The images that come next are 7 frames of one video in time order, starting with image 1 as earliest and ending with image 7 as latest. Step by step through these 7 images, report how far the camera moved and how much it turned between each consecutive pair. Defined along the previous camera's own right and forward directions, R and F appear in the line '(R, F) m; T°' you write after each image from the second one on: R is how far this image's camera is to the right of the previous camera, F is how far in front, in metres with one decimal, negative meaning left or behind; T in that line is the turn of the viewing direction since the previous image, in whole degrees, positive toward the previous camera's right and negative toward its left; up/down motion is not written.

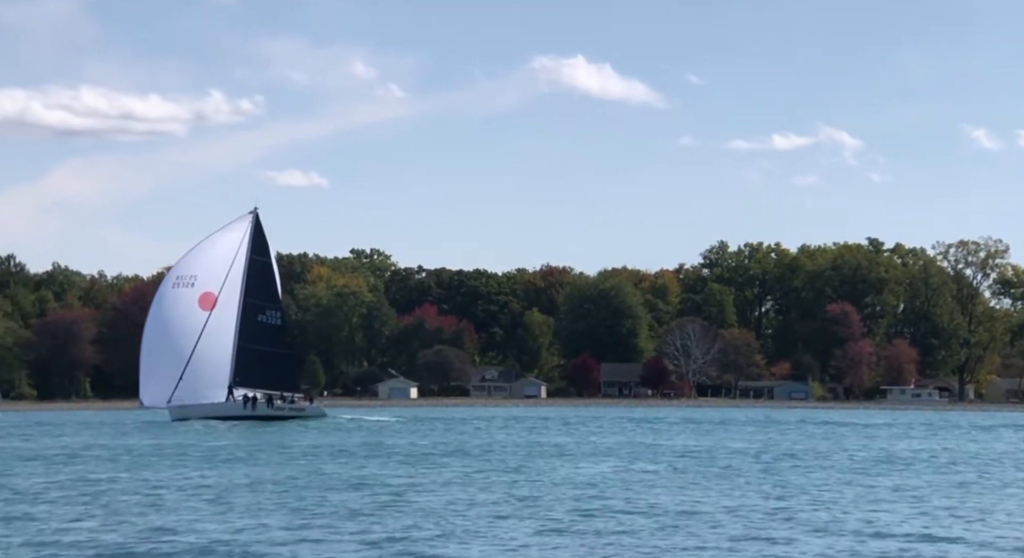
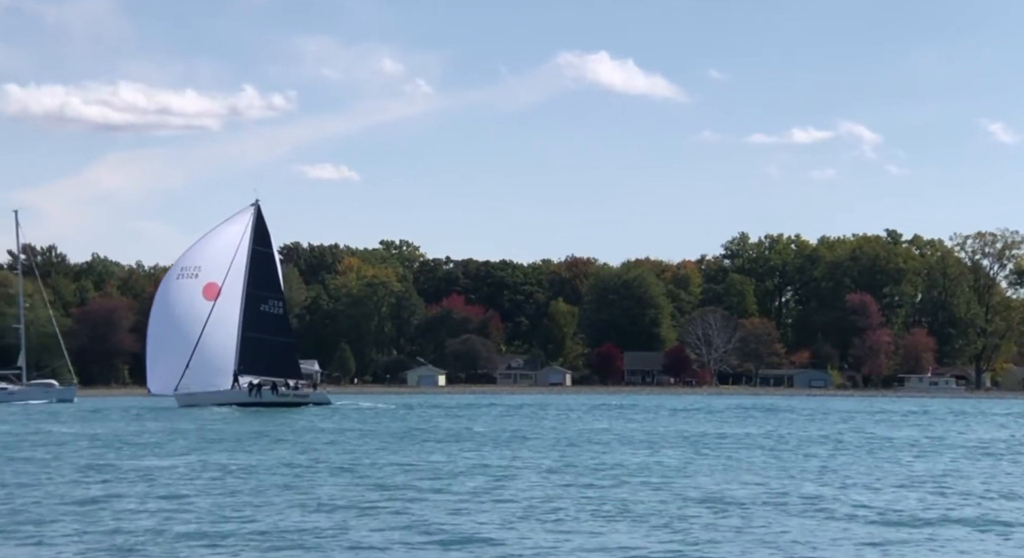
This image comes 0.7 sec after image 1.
(-0.1, -2.0) m; -1°
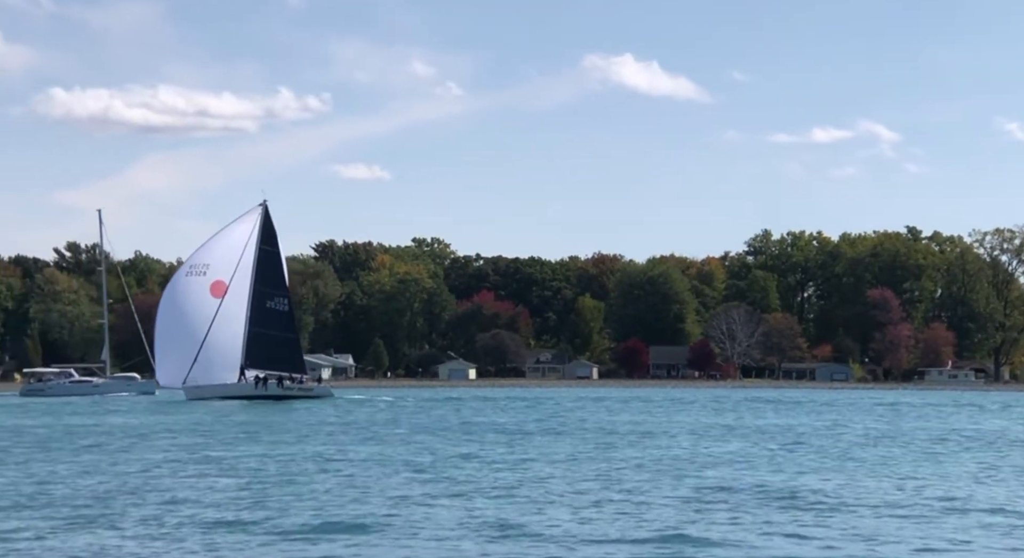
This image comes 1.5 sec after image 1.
(0.0, -2.4) m; -1°
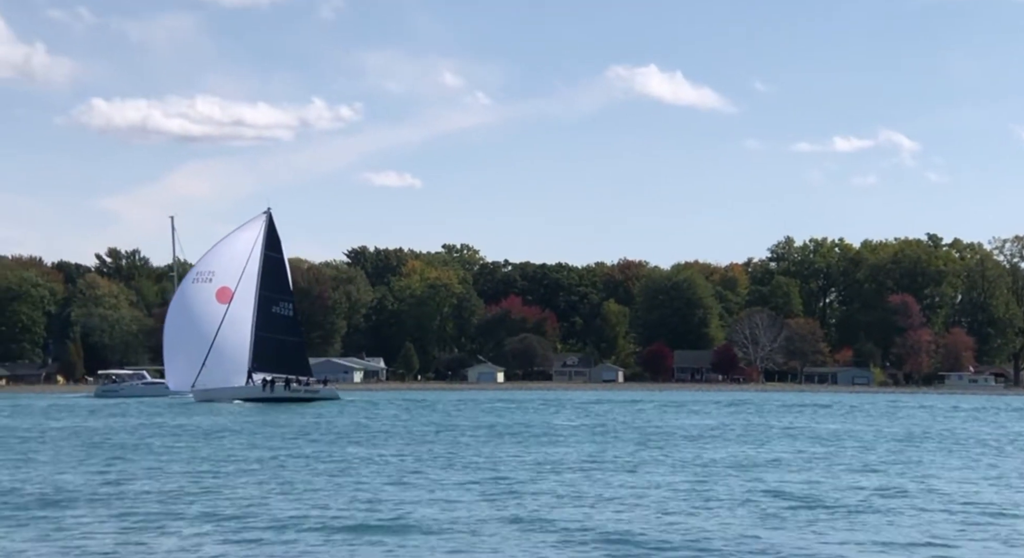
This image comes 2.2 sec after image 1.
(+0.1, -2.0) m; -1°
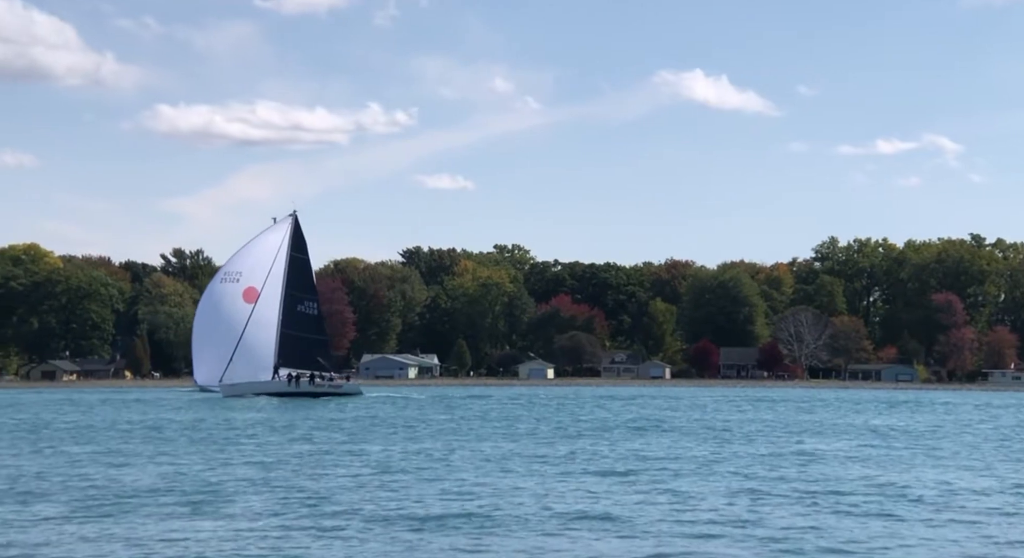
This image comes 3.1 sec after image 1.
(+0.5, -2.6) m; -2°
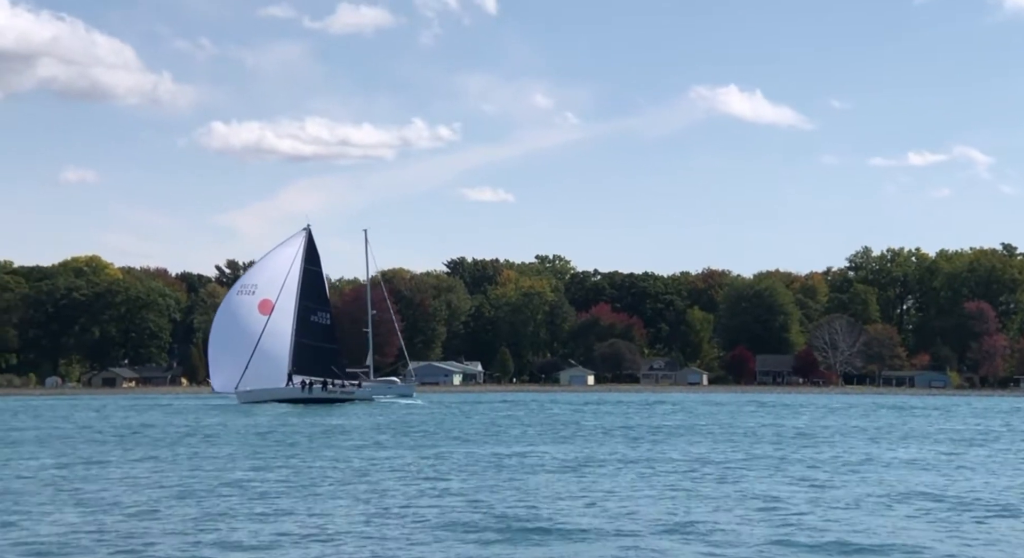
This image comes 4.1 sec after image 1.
(+0.3, -2.8) m; -2°
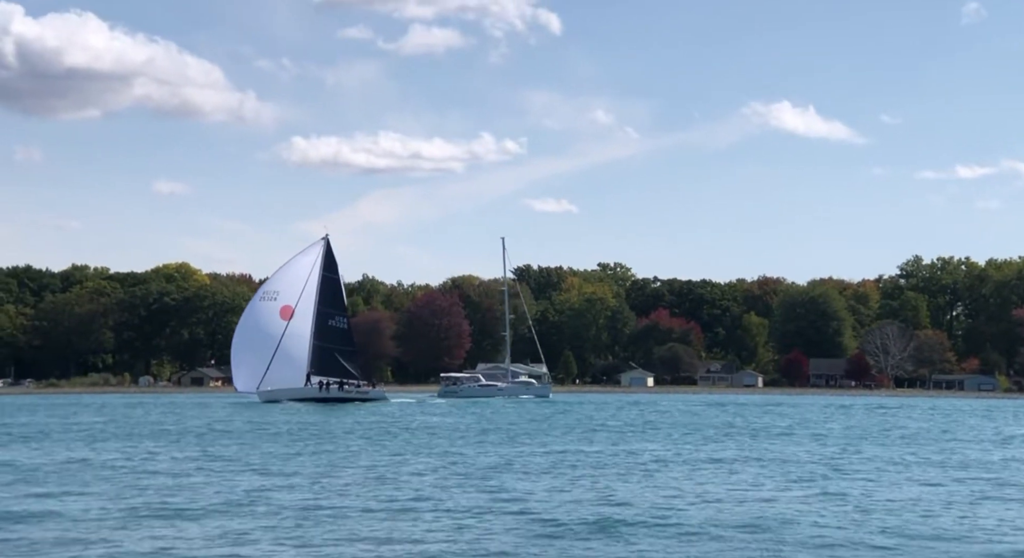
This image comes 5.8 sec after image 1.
(+0.4, -4.7) m; -2°
